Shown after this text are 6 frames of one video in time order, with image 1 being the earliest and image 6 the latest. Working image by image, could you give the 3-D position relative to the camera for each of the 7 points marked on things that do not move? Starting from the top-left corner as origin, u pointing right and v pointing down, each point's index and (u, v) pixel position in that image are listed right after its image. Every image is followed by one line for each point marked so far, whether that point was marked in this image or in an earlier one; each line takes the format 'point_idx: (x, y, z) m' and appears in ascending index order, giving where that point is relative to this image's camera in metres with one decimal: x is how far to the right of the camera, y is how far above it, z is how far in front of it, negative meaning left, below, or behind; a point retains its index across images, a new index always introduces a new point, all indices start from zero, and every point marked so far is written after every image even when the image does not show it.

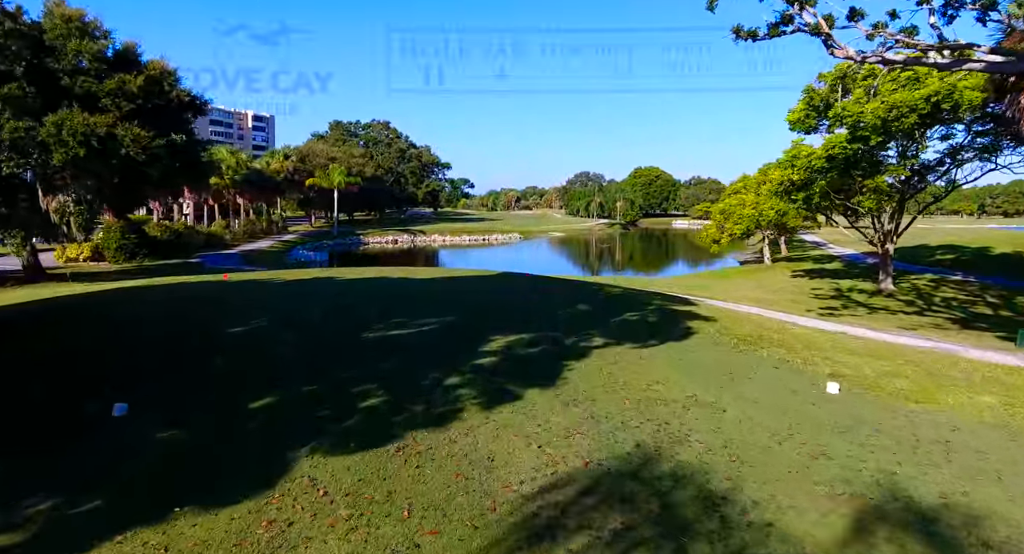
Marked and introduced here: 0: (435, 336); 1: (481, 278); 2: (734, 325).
0: (-1.3, -1.0, +10.1) m
1: (-0.9, 0.0, +19.0) m
2: (+4.1, -0.9, +11.5) m
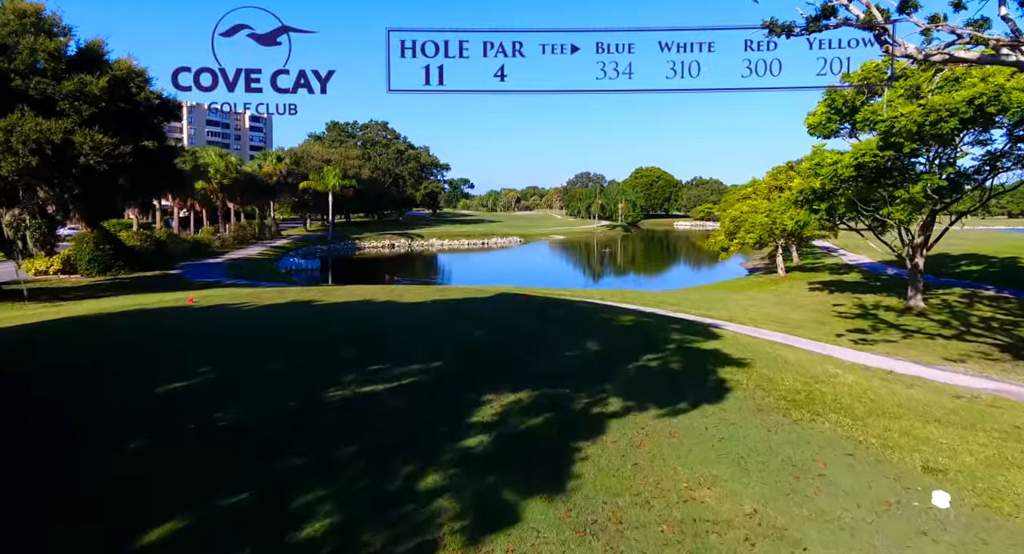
0: (-1.3, -1.6, +8.4) m
1: (-1.0, -0.6, +17.2) m
2: (+4.0, -1.5, +9.7) m
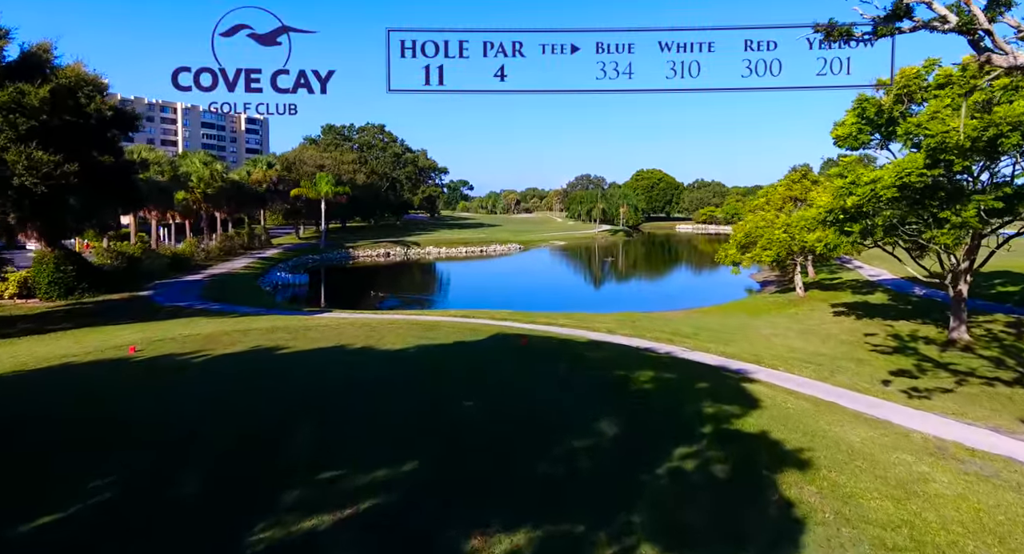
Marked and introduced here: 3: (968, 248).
0: (-1.4, -2.5, +6.1) m
1: (-1.0, -1.6, +15.0) m
2: (+4.0, -2.4, +7.5) m
3: (+13.8, +0.9, +19.0) m
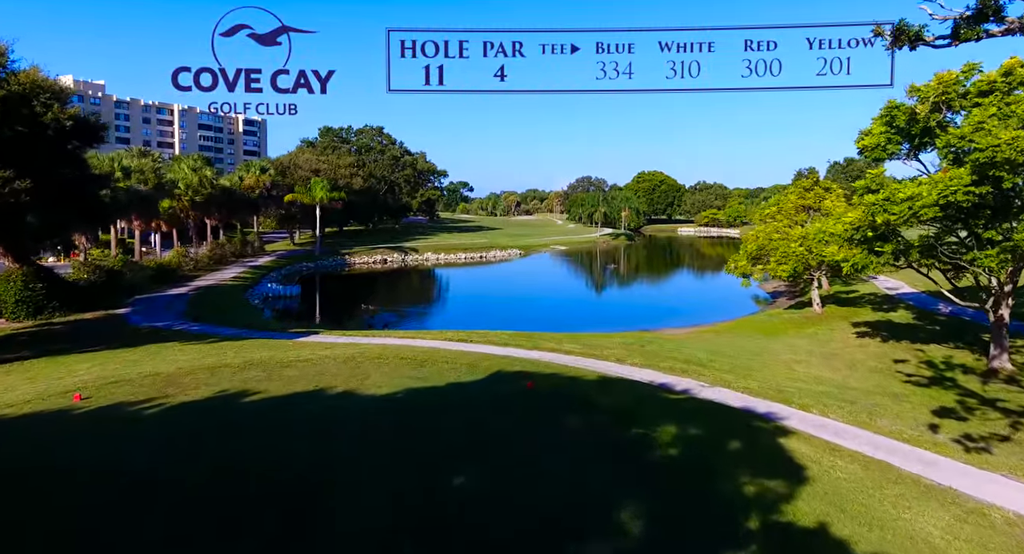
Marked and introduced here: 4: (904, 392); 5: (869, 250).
0: (-1.3, -3.2, +4.4) m
1: (-1.0, -2.2, +13.3) m
2: (+4.0, -3.1, +5.8) m
3: (+13.8, +0.2, +17.3) m
4: (+10.5, -3.0, +16.7) m
5: (+10.8, +0.8, +18.9) m
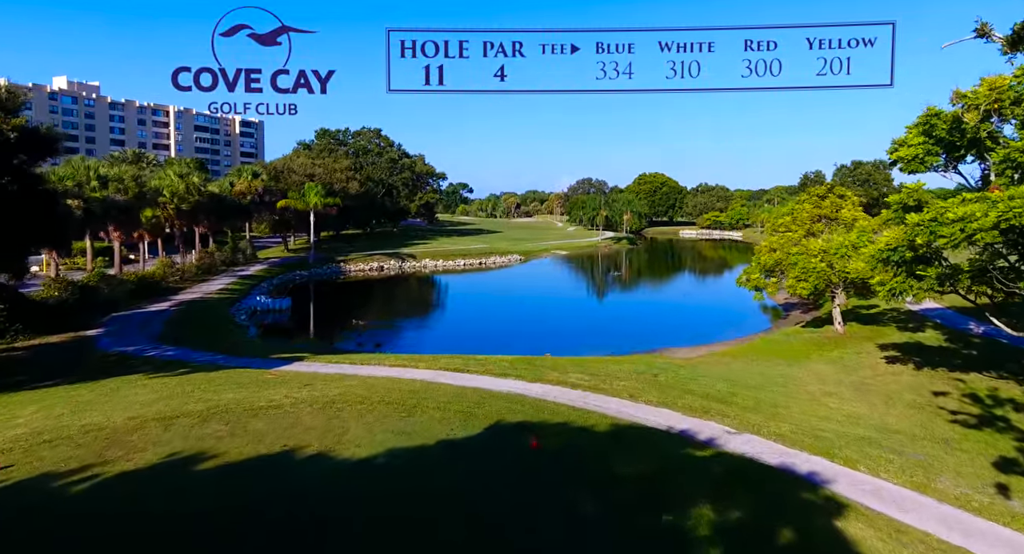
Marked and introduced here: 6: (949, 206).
0: (-1.3, -3.9, +2.6) m
1: (-1.0, -3.0, +11.5) m
2: (+4.0, -3.8, +4.0) m
3: (+13.9, -0.5, +15.5) m
4: (+10.5, -3.8, +14.9) m
5: (+10.8, +0.1, +17.1) m
6: (+10.8, +1.8, +15.7) m
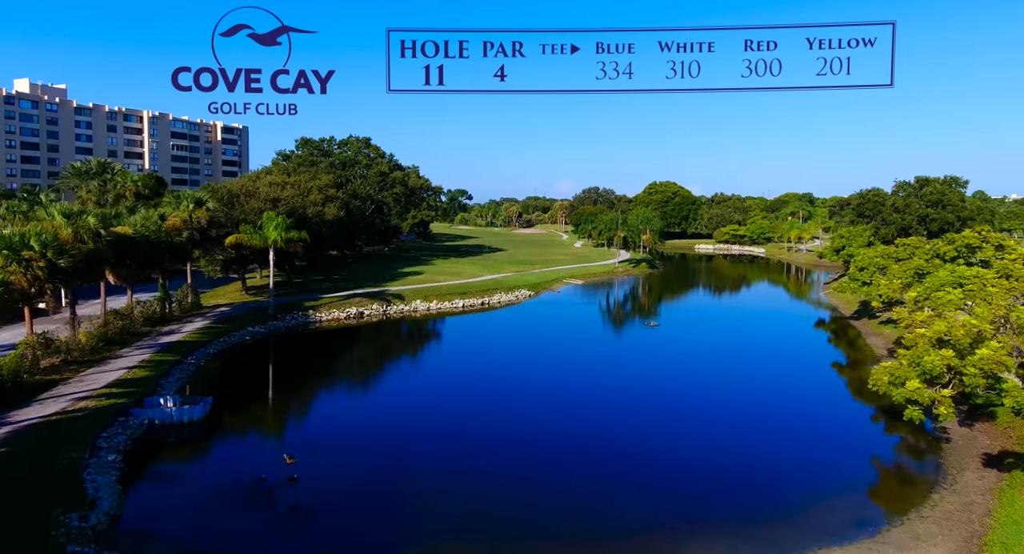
0: (-0.4, -7.6, -9.6) m
1: (0.0, -6.7, -0.7) m
2: (+5.0, -7.5, -8.2) m
3: (+14.8, -4.3, +3.3) m
4: (+11.4, -7.5, +2.6) m
5: (+11.7, -3.6, +4.9) m
6: (+11.8, -2.0, +3.5) m
